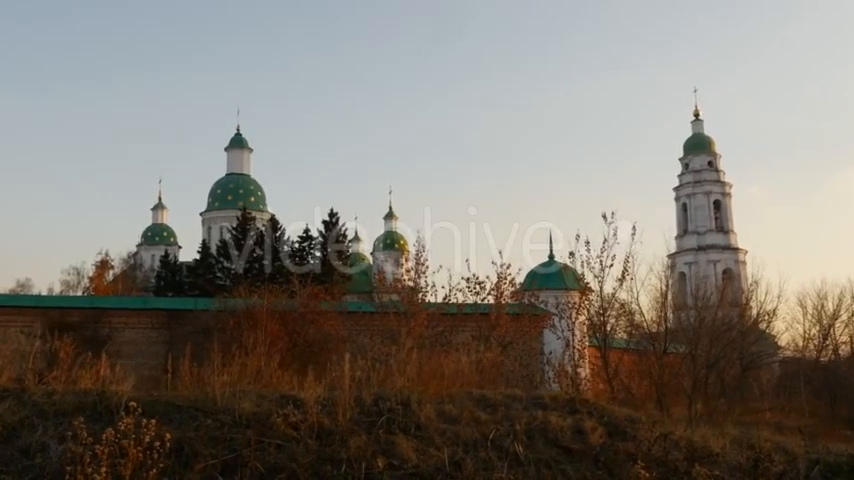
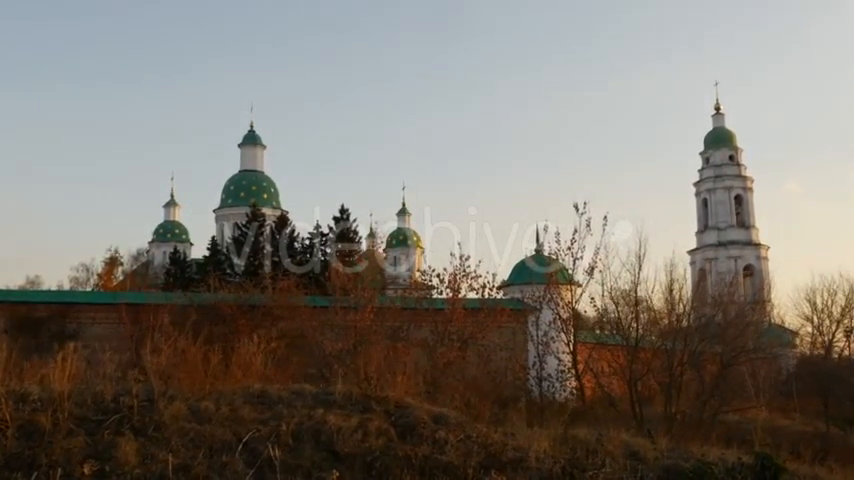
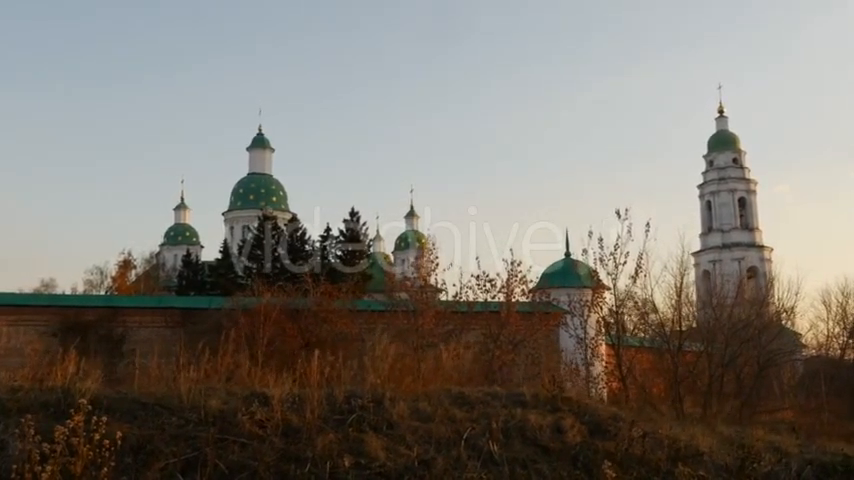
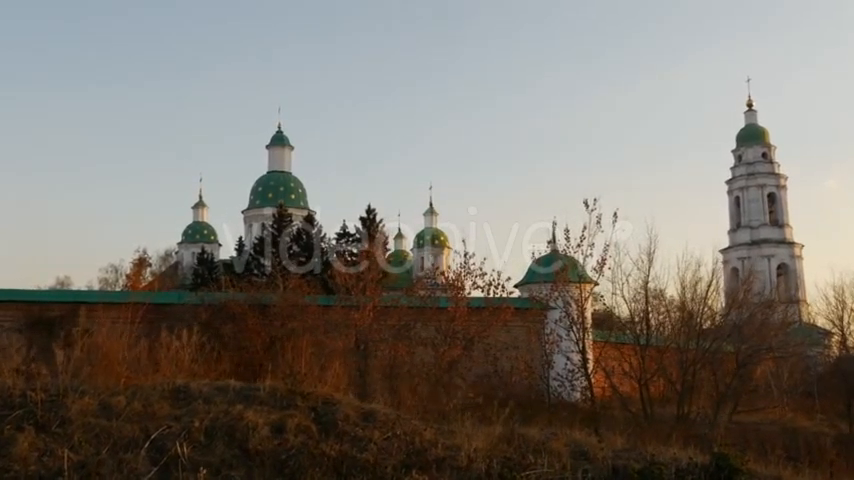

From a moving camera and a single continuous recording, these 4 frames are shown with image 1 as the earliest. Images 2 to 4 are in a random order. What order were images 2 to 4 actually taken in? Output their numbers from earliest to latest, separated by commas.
3, 2, 4
